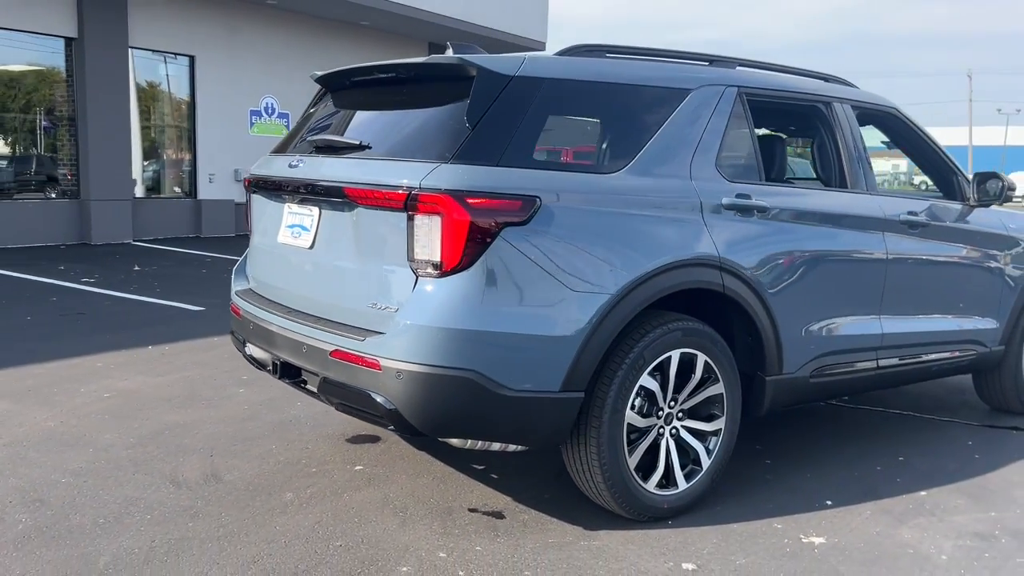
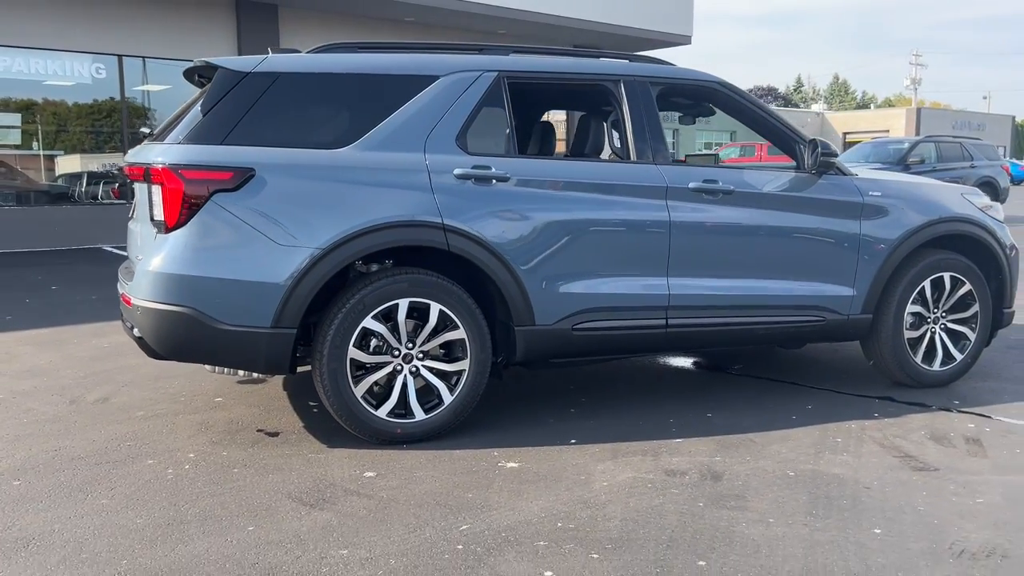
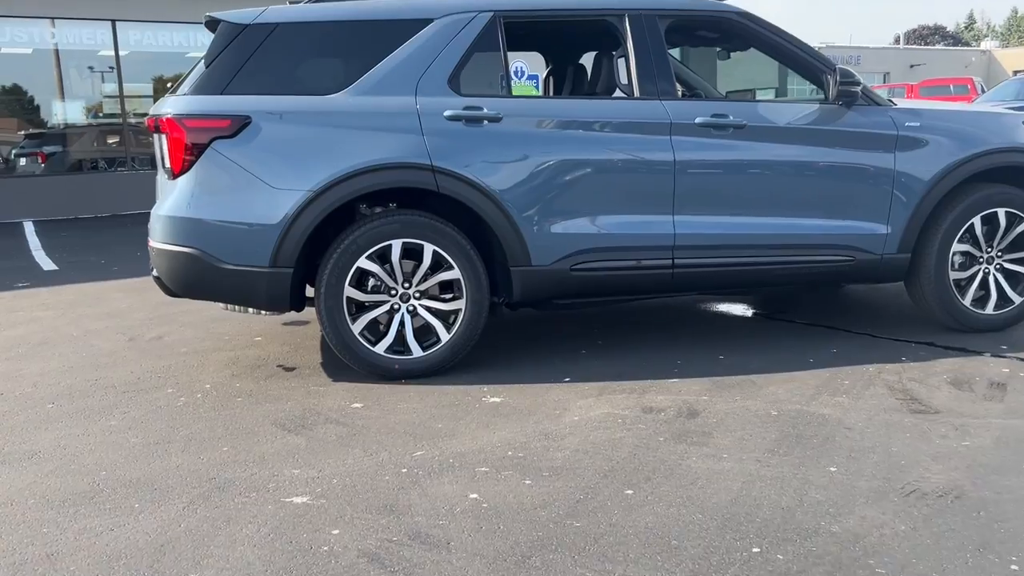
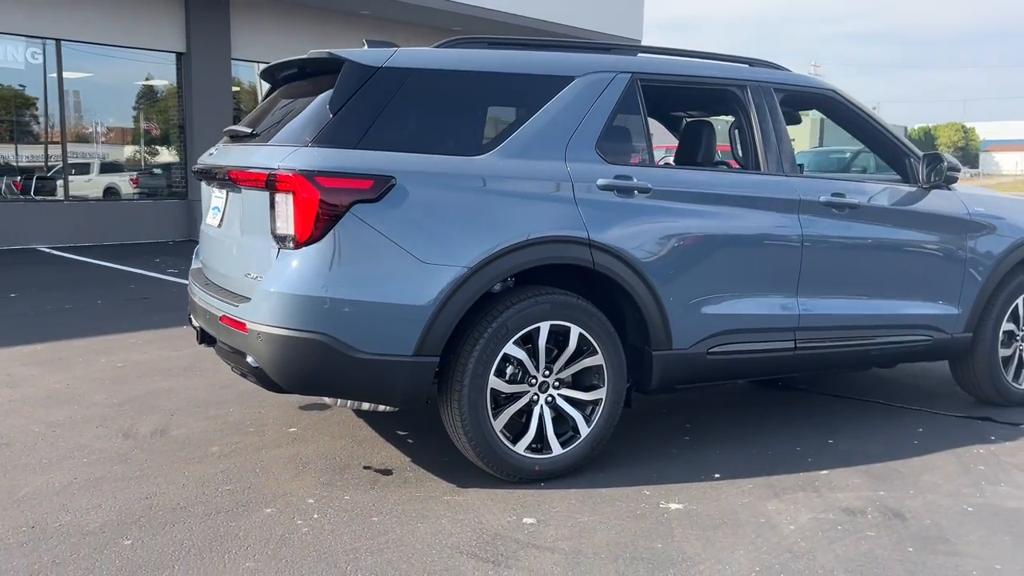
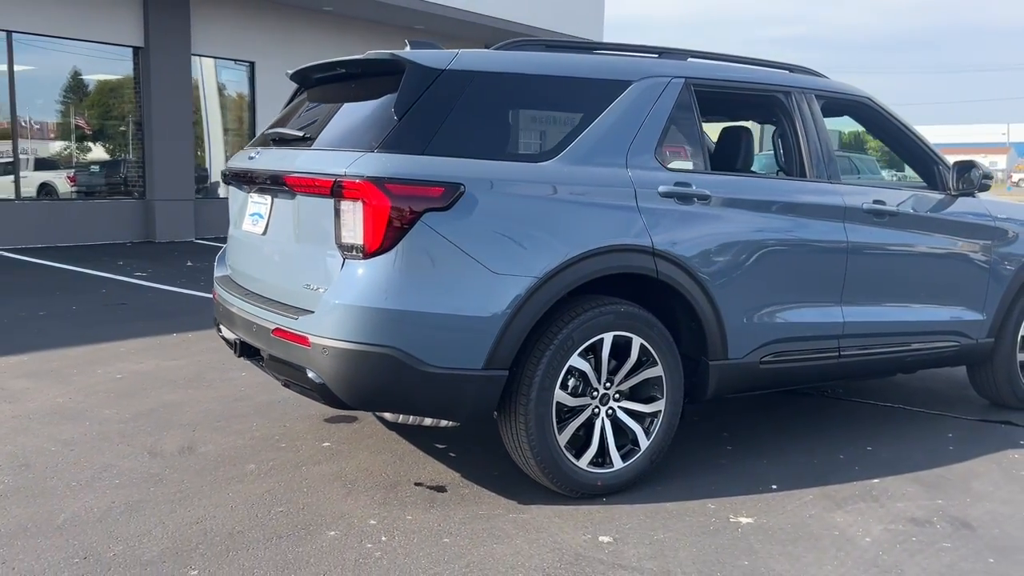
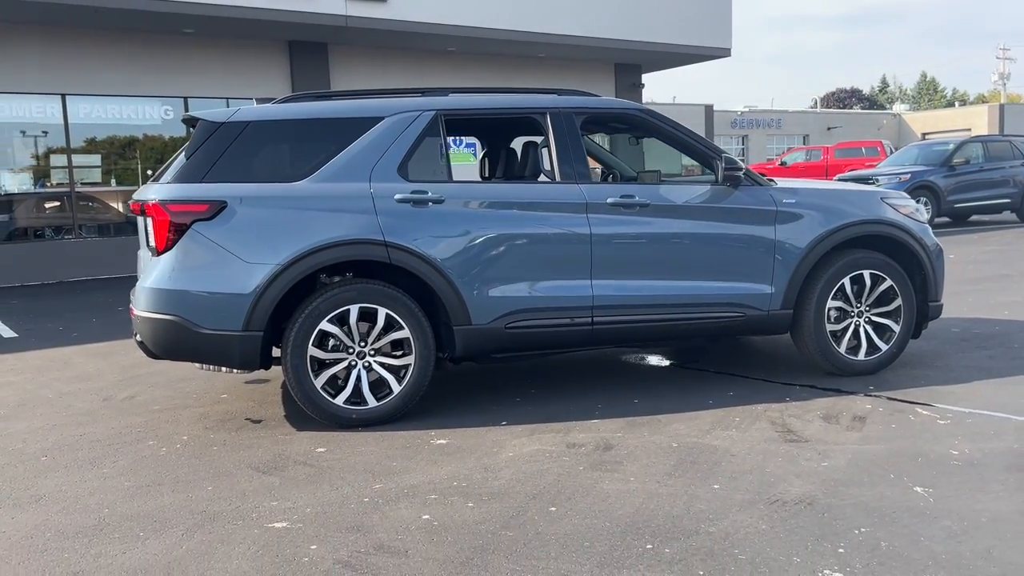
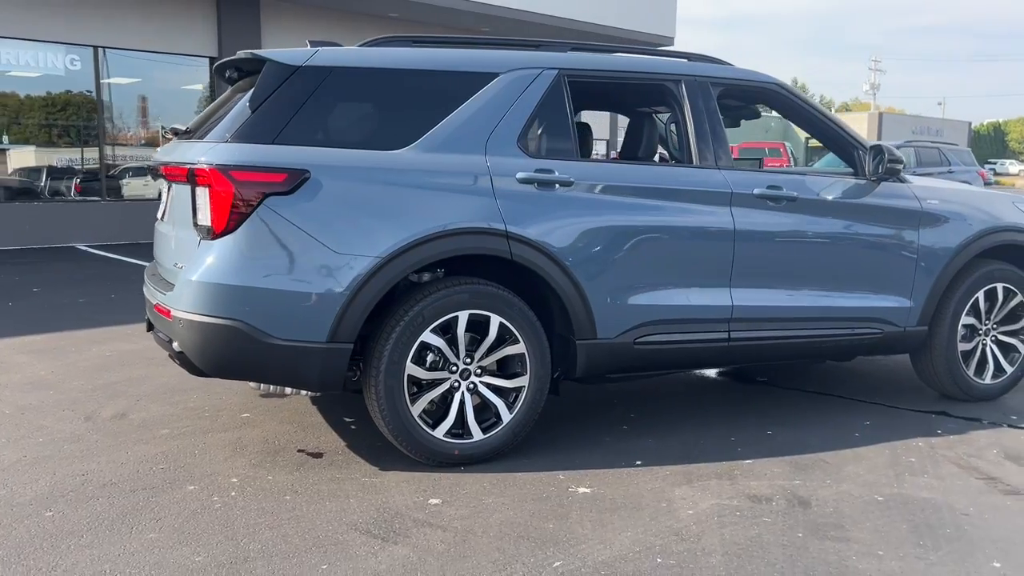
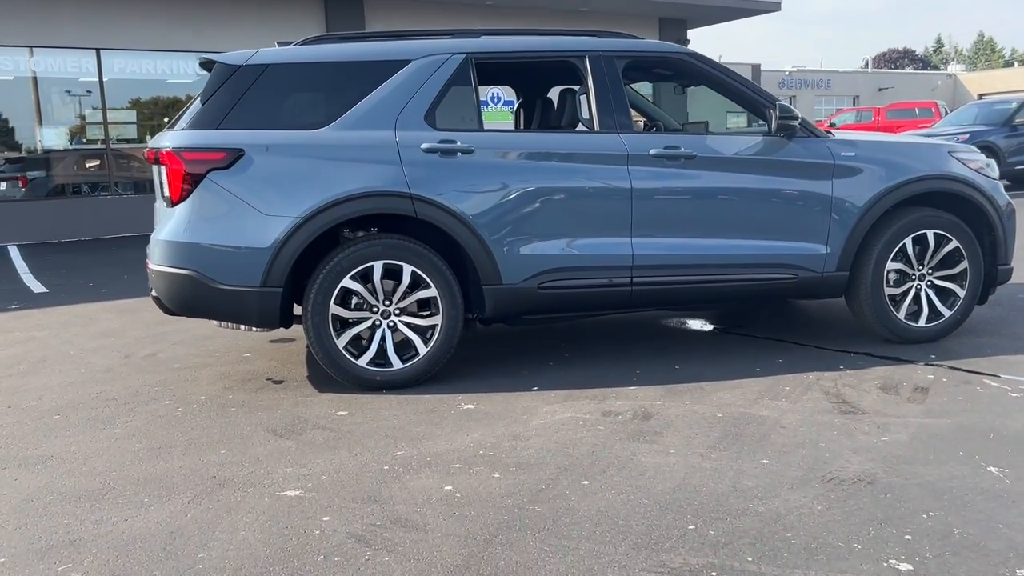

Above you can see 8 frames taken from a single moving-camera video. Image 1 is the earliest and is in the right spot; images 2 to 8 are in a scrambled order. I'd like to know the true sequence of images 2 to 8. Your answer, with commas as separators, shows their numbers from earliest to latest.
5, 4, 7, 2, 6, 8, 3
